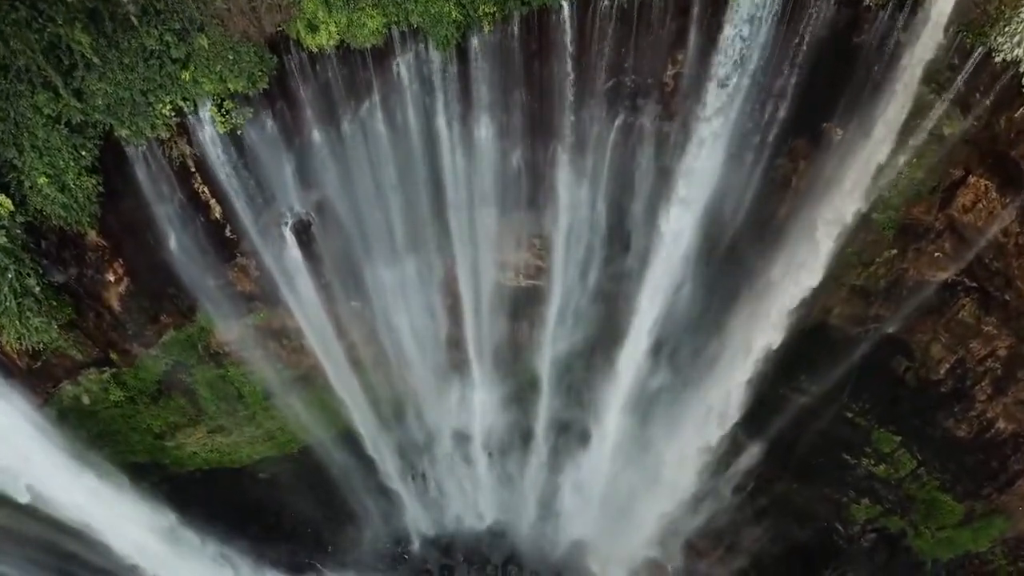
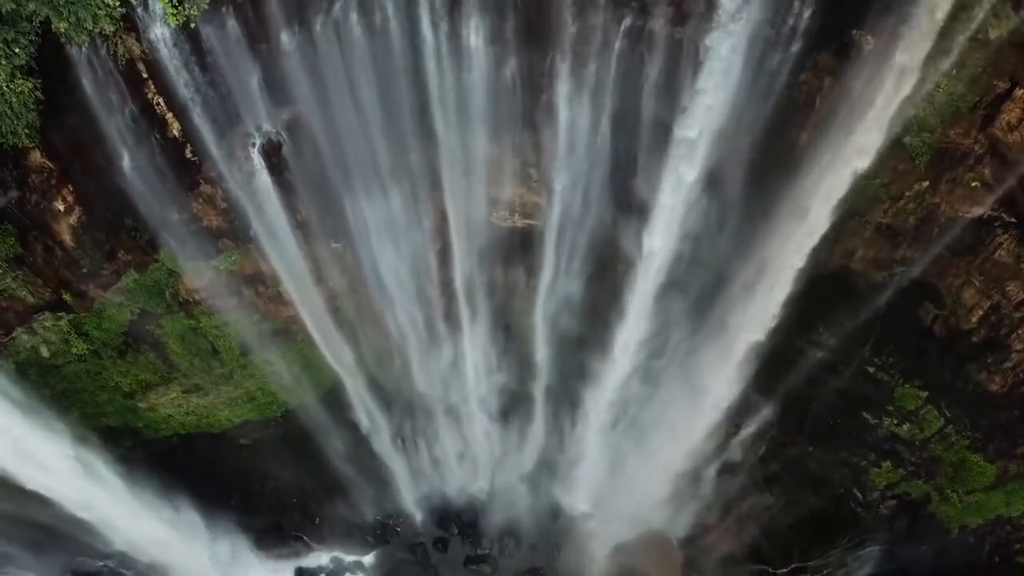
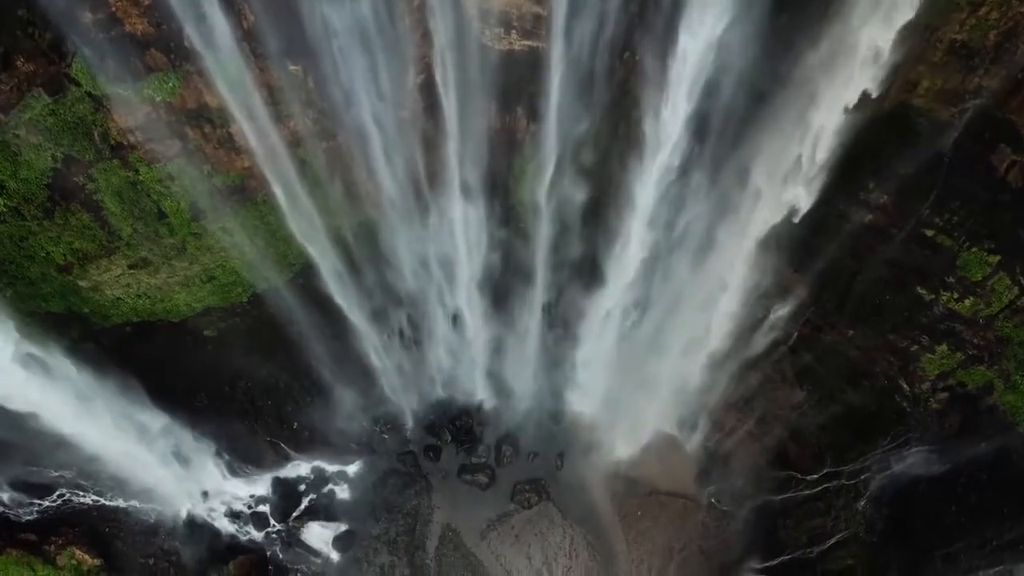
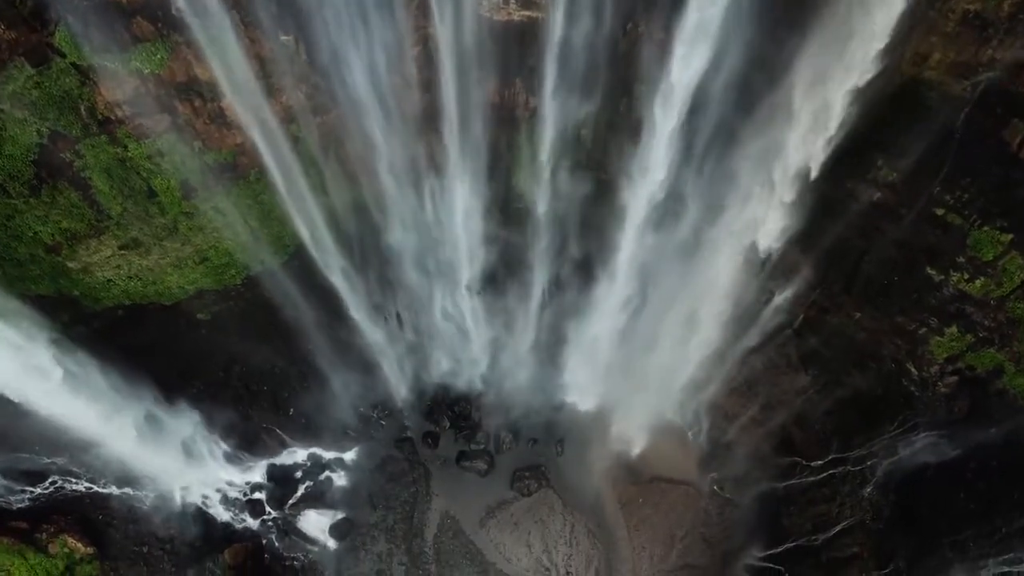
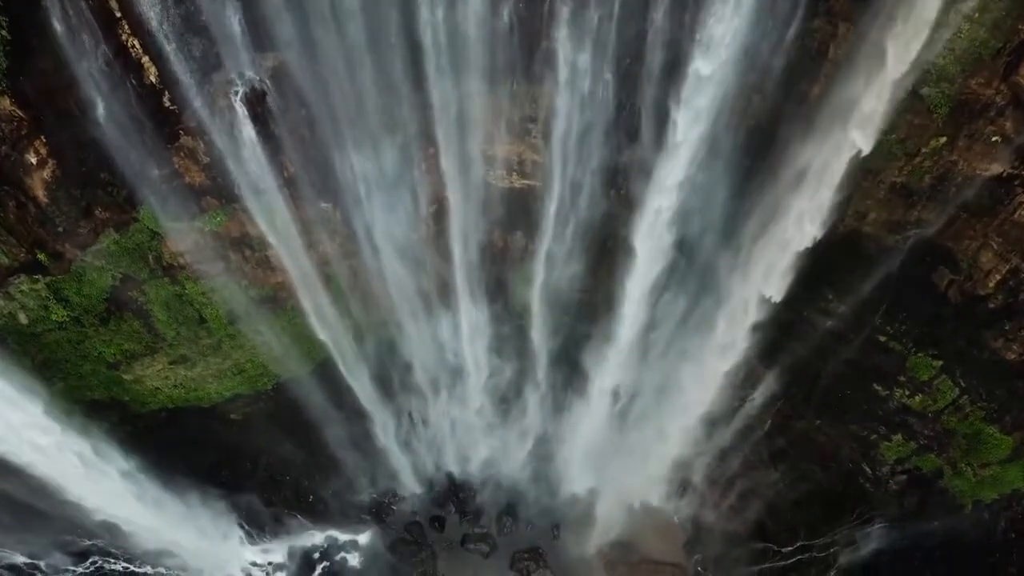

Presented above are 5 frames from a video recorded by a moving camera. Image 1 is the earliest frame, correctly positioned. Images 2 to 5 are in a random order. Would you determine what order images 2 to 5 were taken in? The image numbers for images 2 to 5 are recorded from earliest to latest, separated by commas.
2, 5, 3, 4
